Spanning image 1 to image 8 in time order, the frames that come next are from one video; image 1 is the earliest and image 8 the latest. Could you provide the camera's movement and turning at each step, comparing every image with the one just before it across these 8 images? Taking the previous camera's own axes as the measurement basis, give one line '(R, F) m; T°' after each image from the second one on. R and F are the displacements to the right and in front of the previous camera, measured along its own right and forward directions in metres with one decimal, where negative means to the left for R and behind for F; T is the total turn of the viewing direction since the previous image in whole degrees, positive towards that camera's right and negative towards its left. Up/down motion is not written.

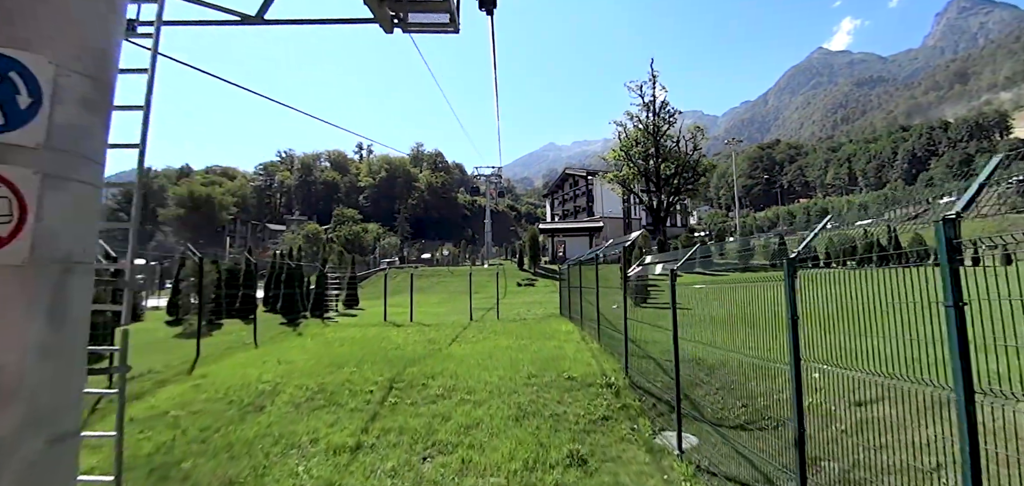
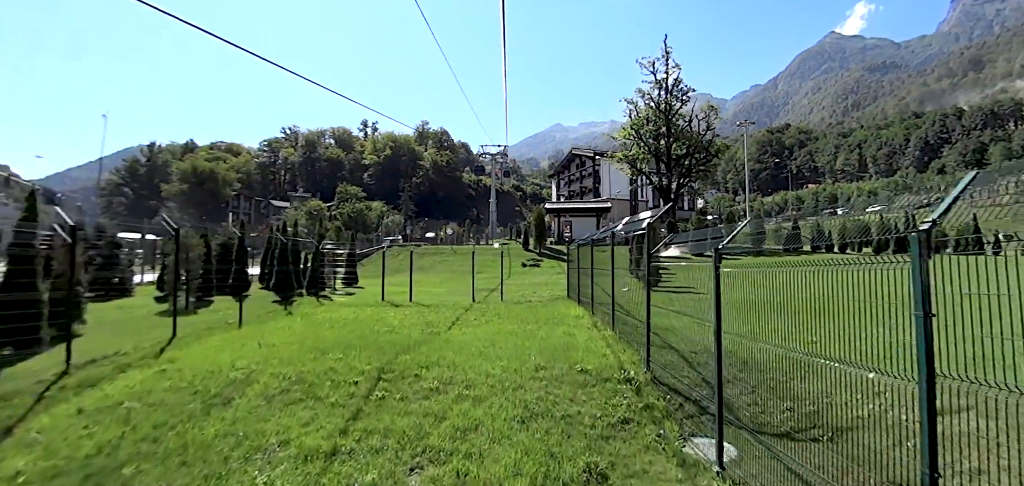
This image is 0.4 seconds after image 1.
(0.0, +0.8) m; -1°
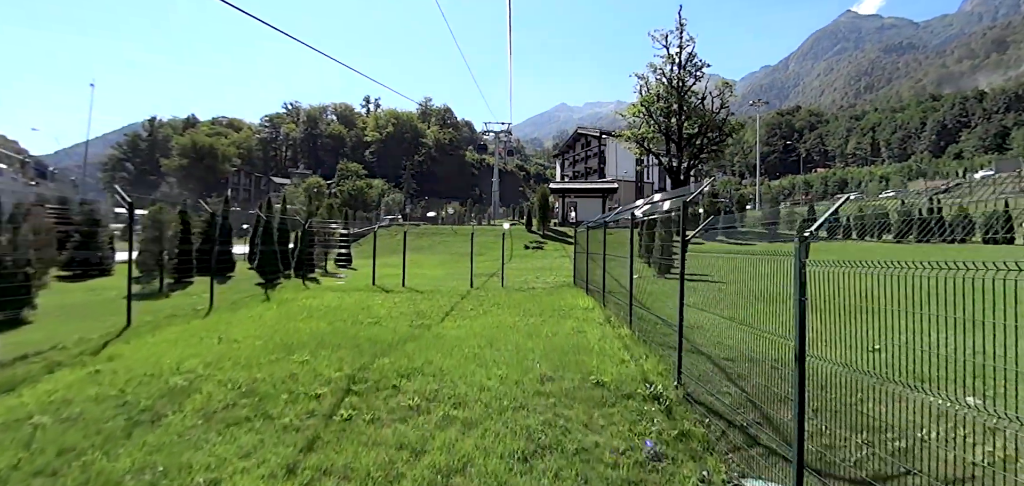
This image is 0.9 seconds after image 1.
(0.0, +1.0) m; 0°
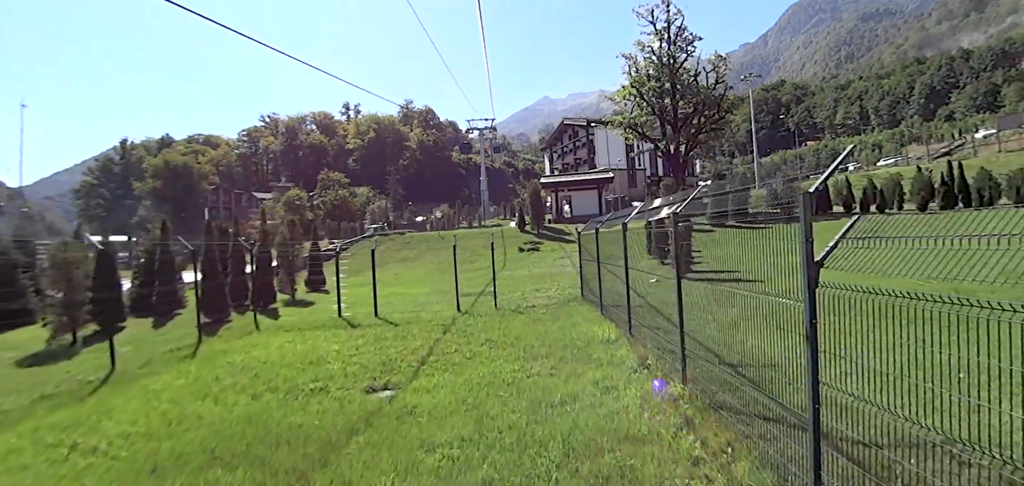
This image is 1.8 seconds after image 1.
(+0.1, +1.9) m; +1°
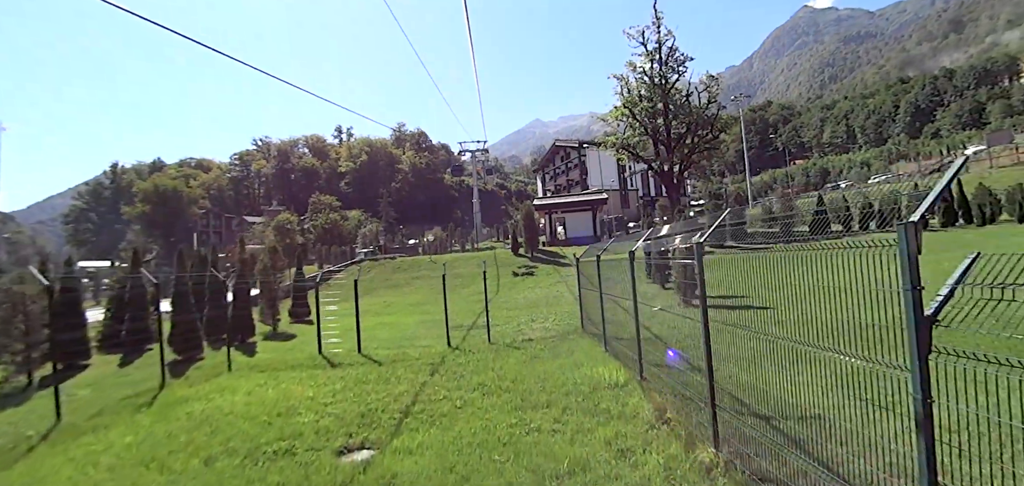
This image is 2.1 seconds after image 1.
(0.0, +0.6) m; +1°
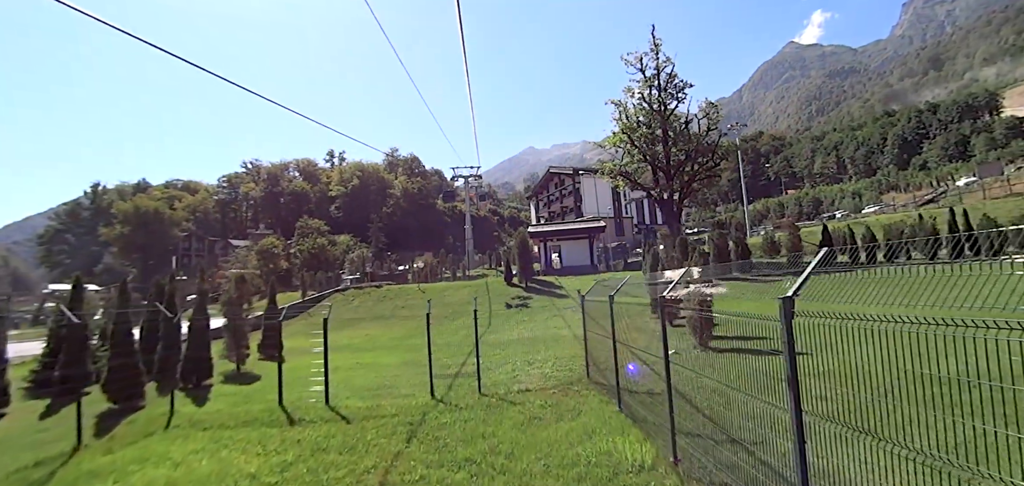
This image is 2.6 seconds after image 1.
(-0.1, +1.0) m; +1°
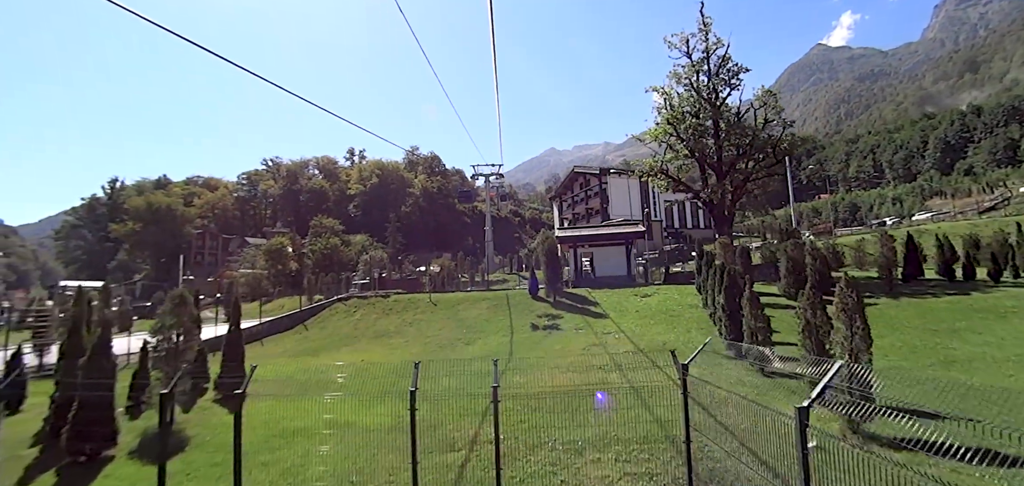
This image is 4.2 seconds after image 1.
(-0.3, +3.1) m; -3°
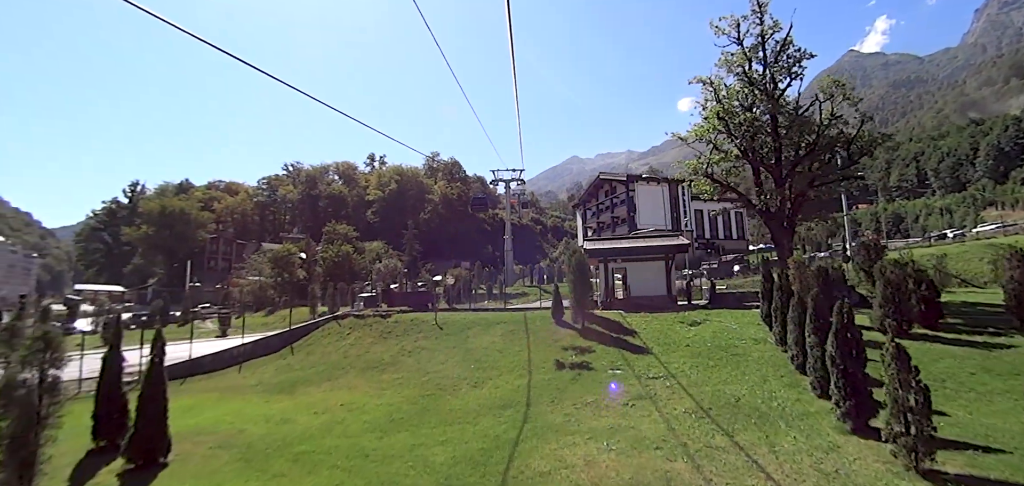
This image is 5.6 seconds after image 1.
(0.0, +2.8) m; -3°
